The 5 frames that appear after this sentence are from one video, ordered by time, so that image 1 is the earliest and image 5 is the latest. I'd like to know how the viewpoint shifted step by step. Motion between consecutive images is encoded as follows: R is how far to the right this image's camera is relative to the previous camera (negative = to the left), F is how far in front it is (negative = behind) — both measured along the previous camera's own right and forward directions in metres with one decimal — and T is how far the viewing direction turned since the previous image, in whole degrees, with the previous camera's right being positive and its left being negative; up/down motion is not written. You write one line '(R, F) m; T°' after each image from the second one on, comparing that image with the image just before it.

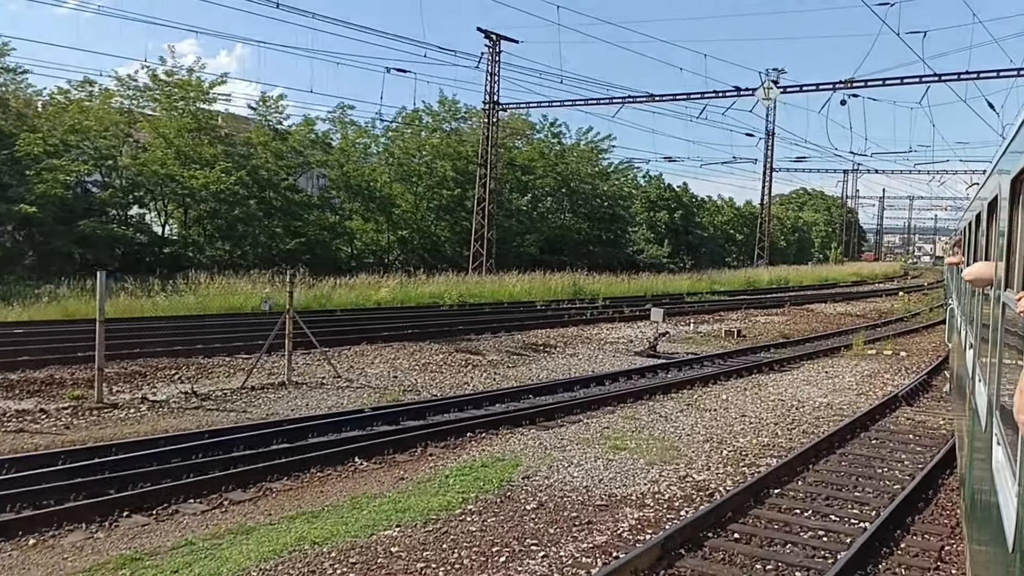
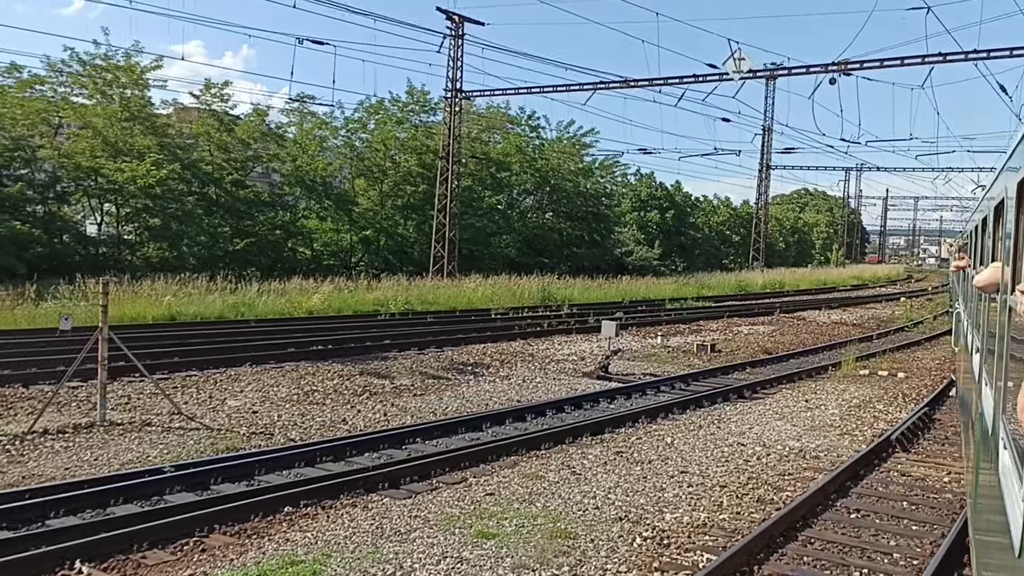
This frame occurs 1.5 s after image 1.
(+1.2, +2.9) m; 0°
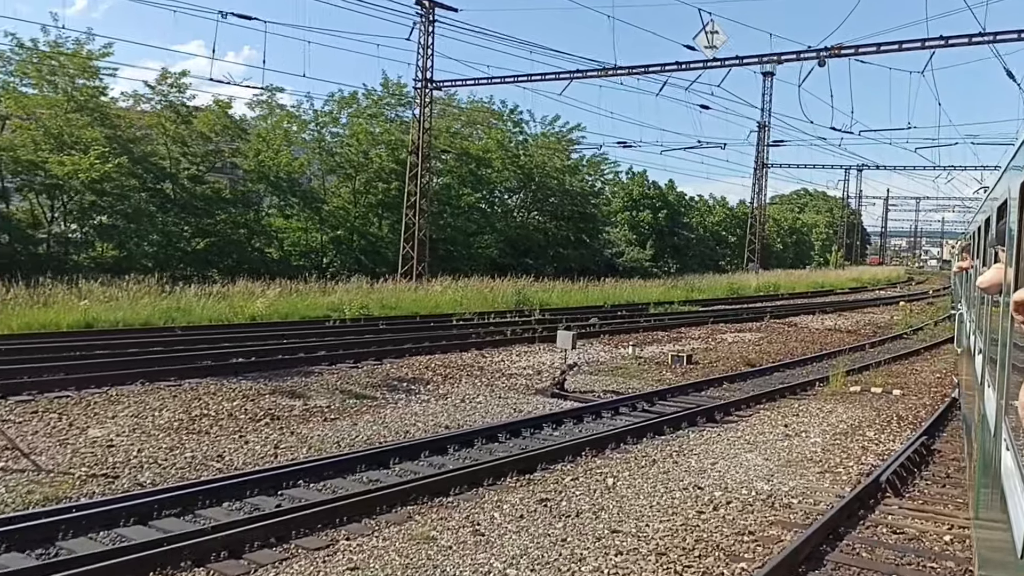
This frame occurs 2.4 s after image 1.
(+0.8, +1.9) m; 0°
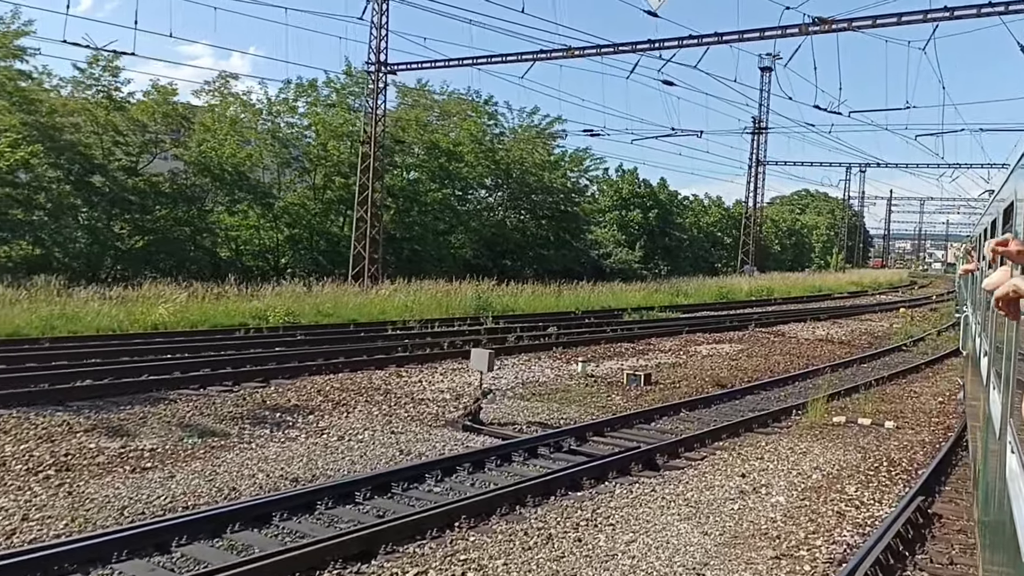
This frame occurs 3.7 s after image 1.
(+1.1, +2.6) m; 0°
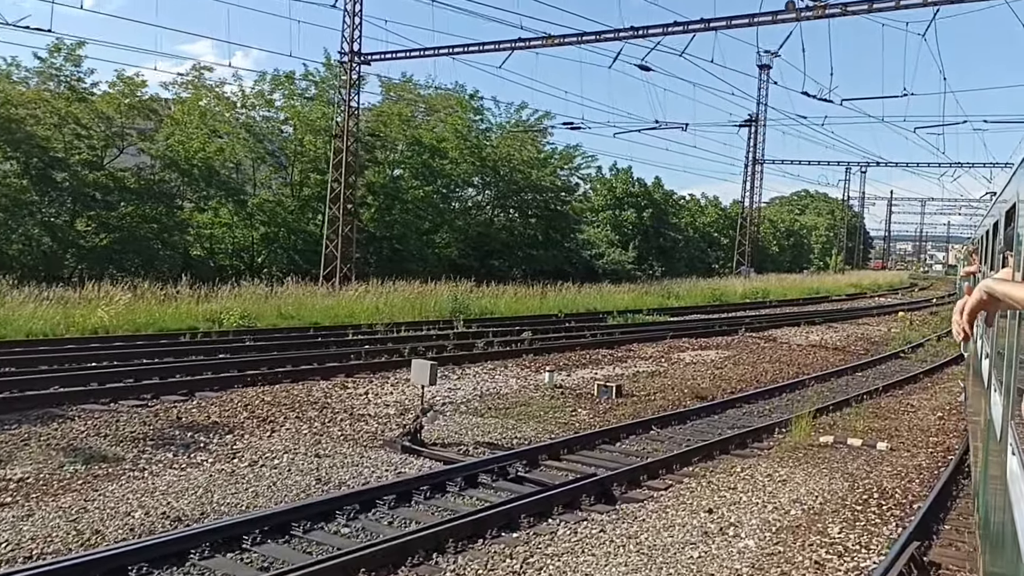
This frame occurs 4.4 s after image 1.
(+0.6, +1.3) m; 0°
